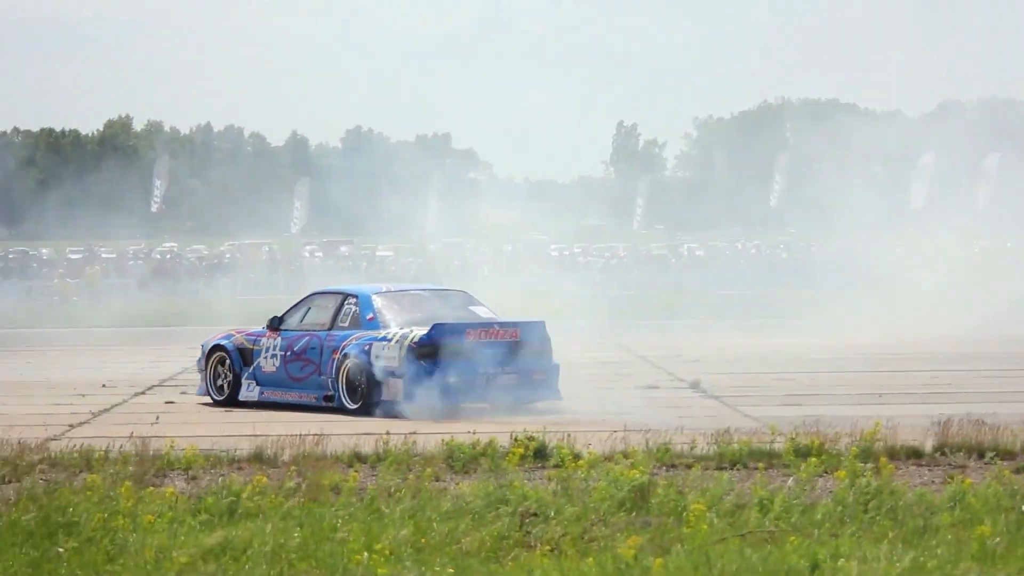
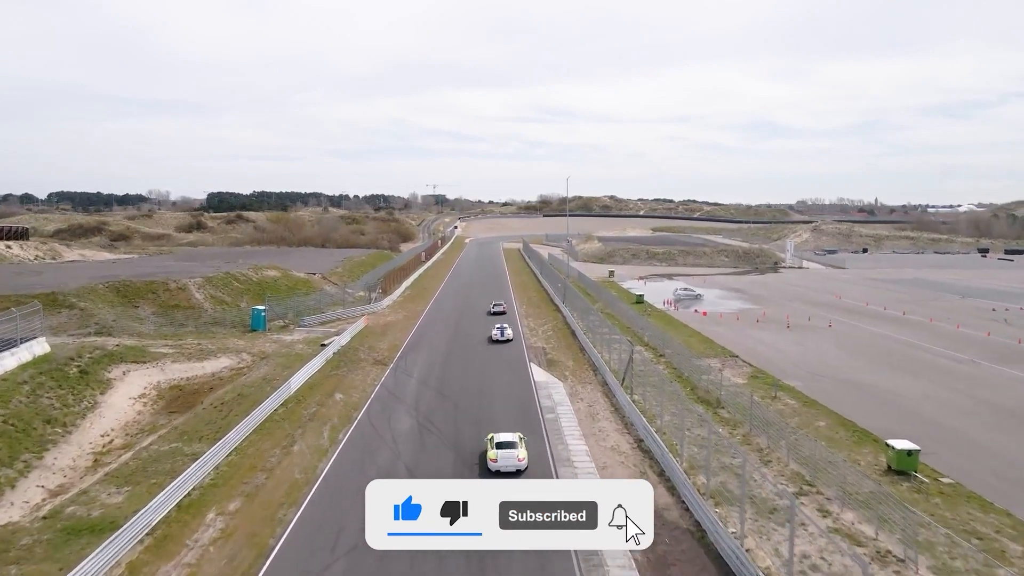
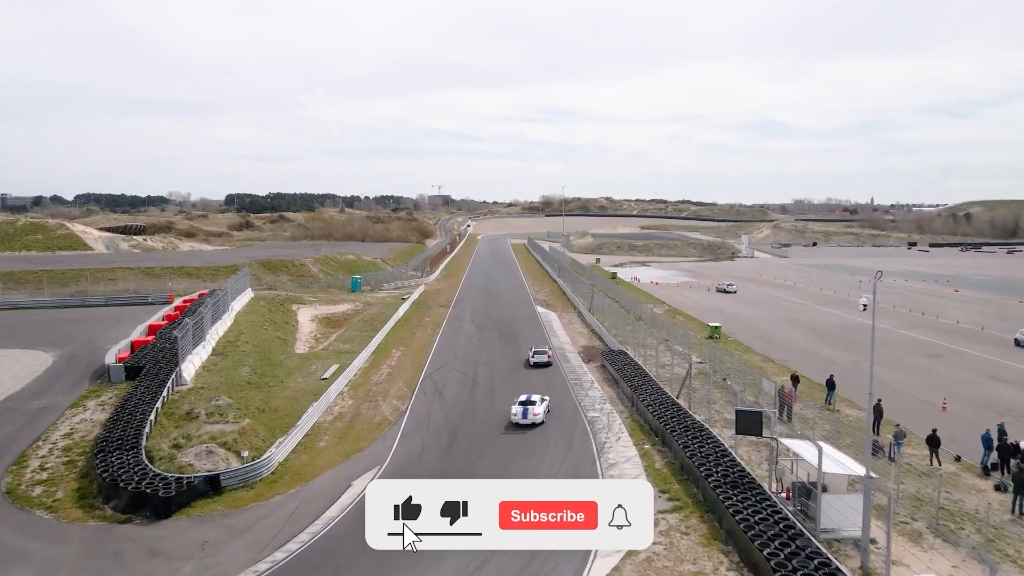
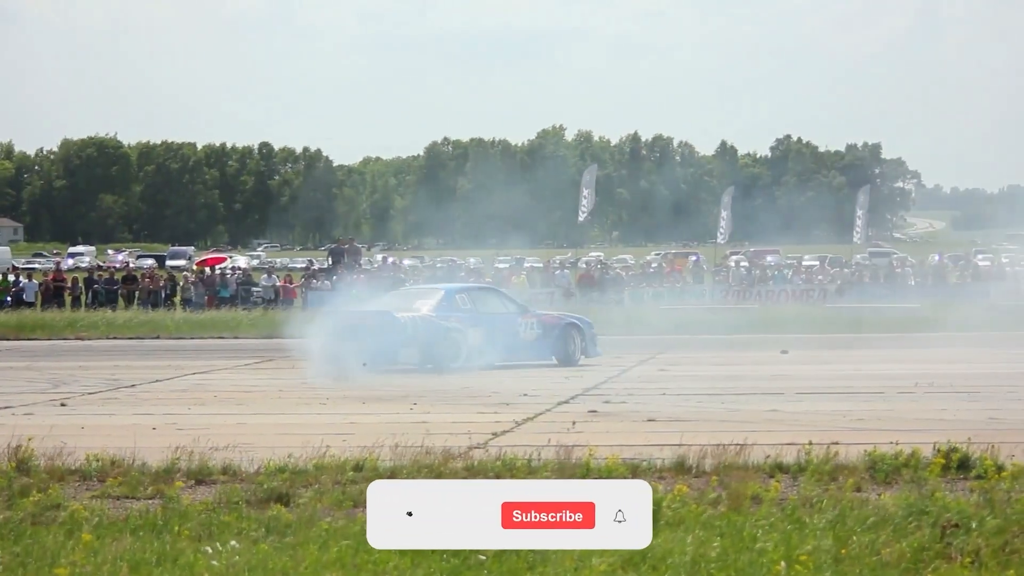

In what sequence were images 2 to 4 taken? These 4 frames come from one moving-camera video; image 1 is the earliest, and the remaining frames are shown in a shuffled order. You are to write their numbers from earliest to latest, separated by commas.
4, 3, 2
